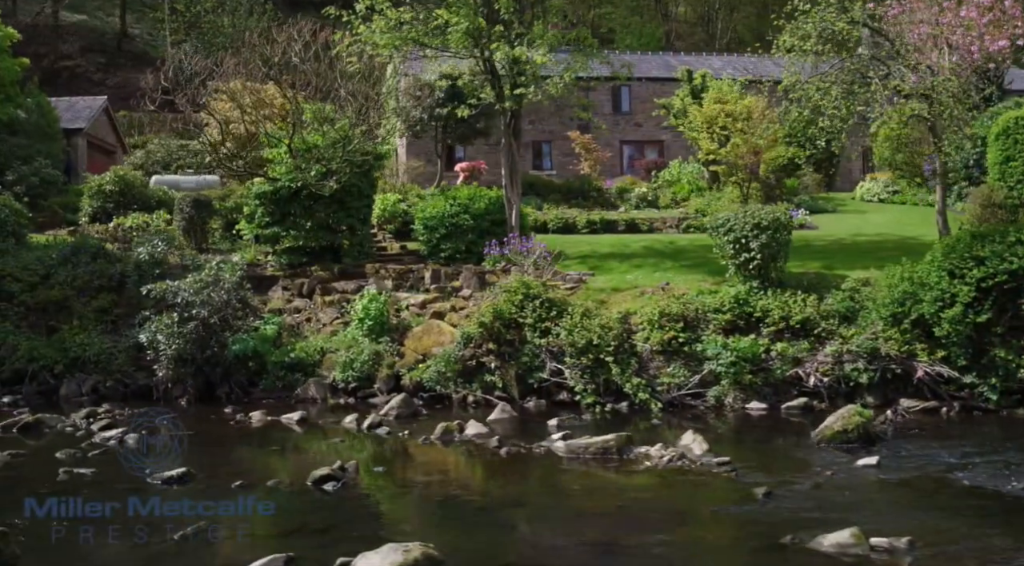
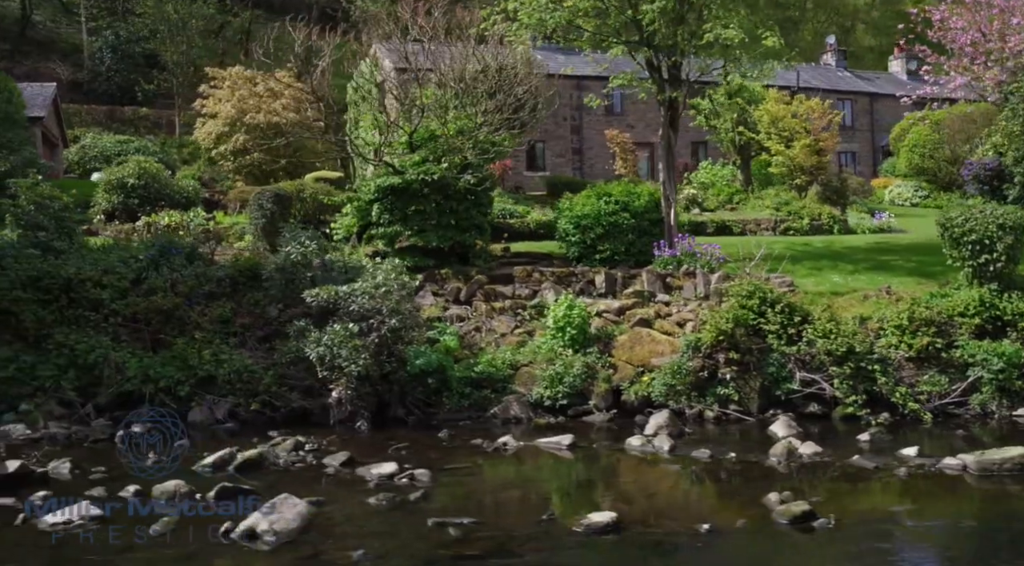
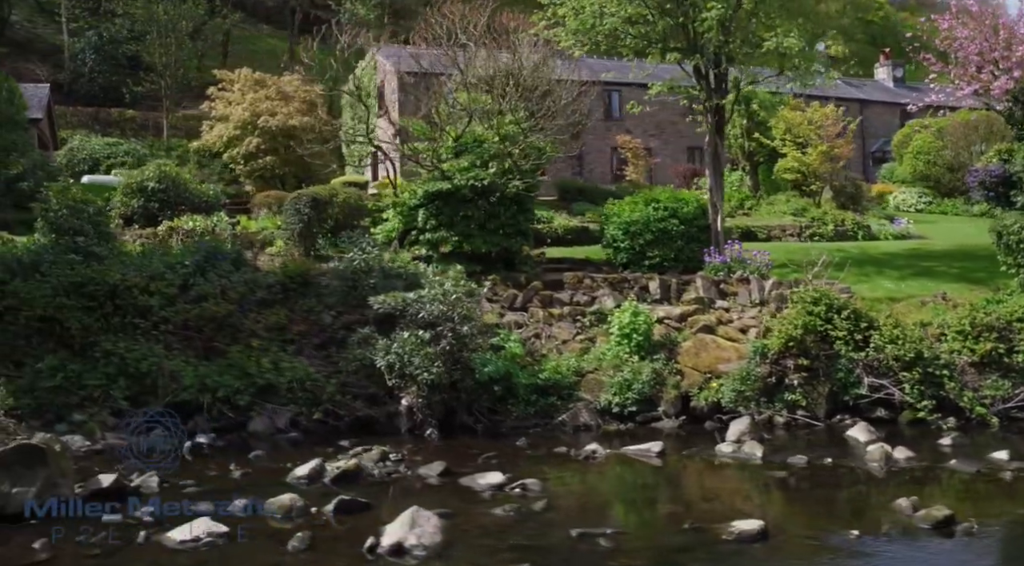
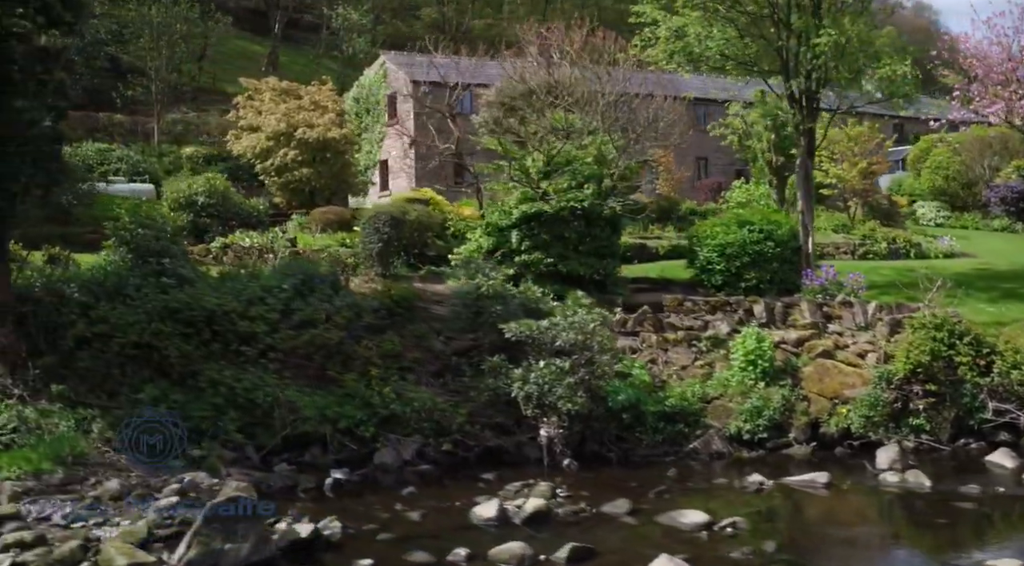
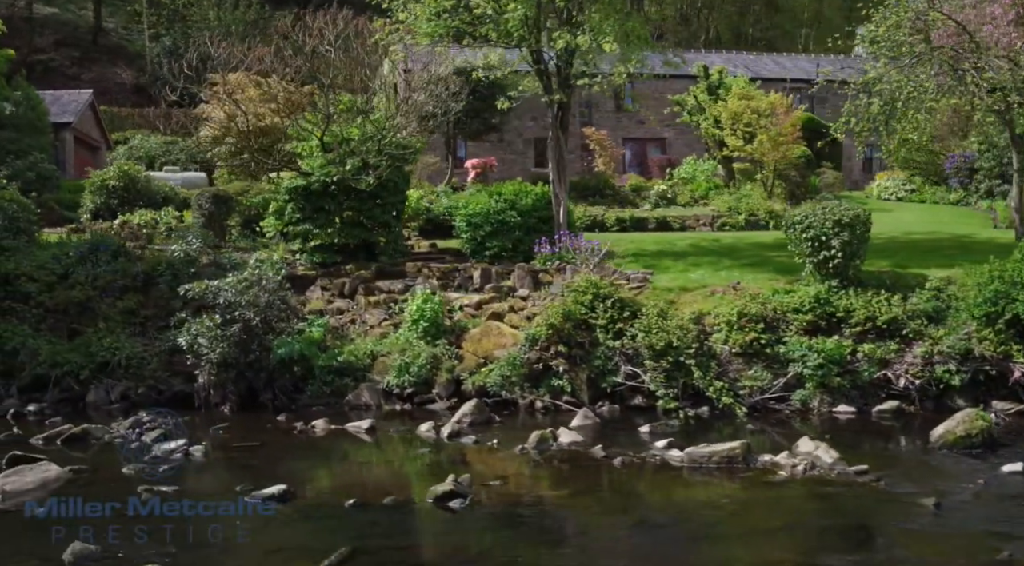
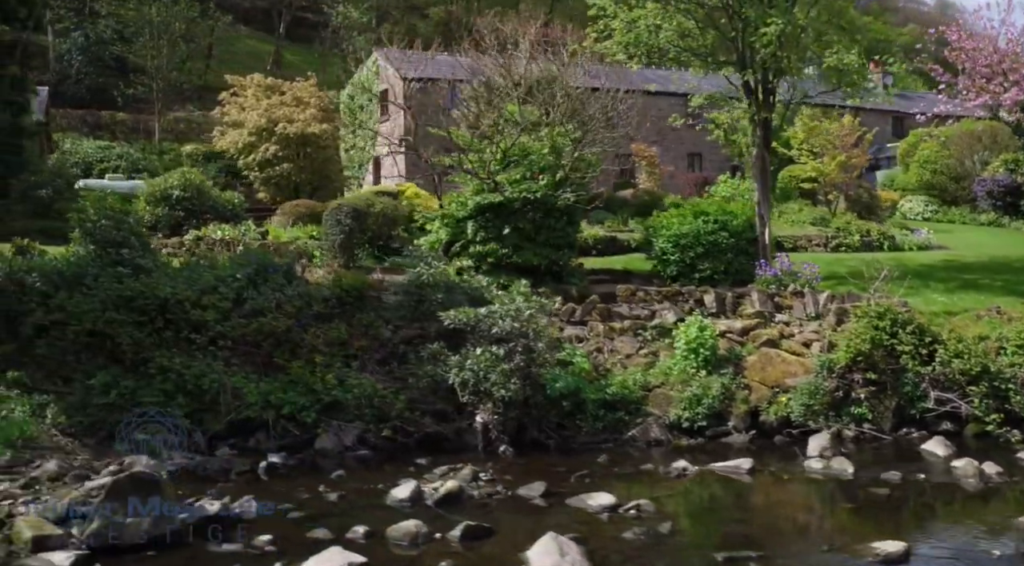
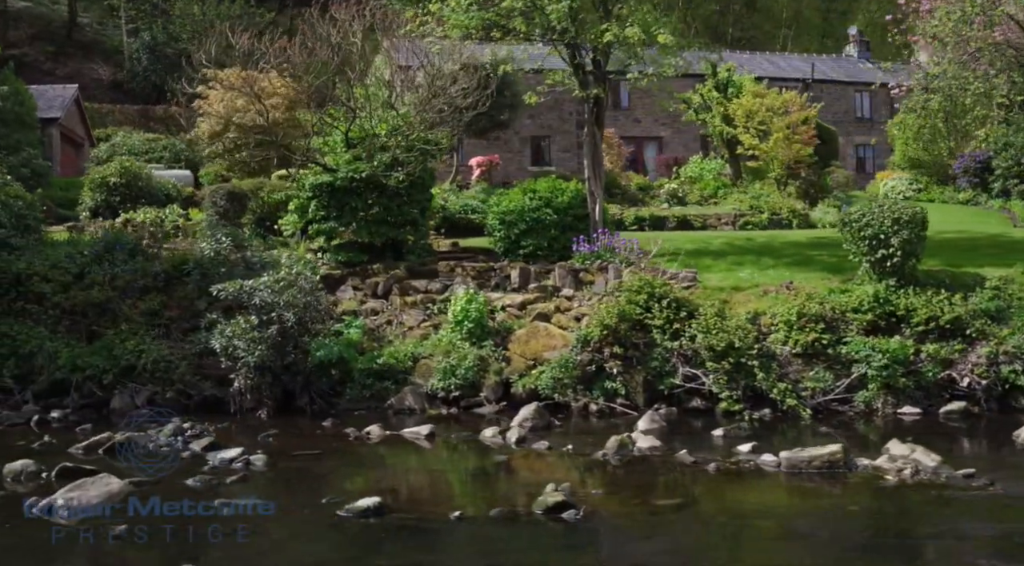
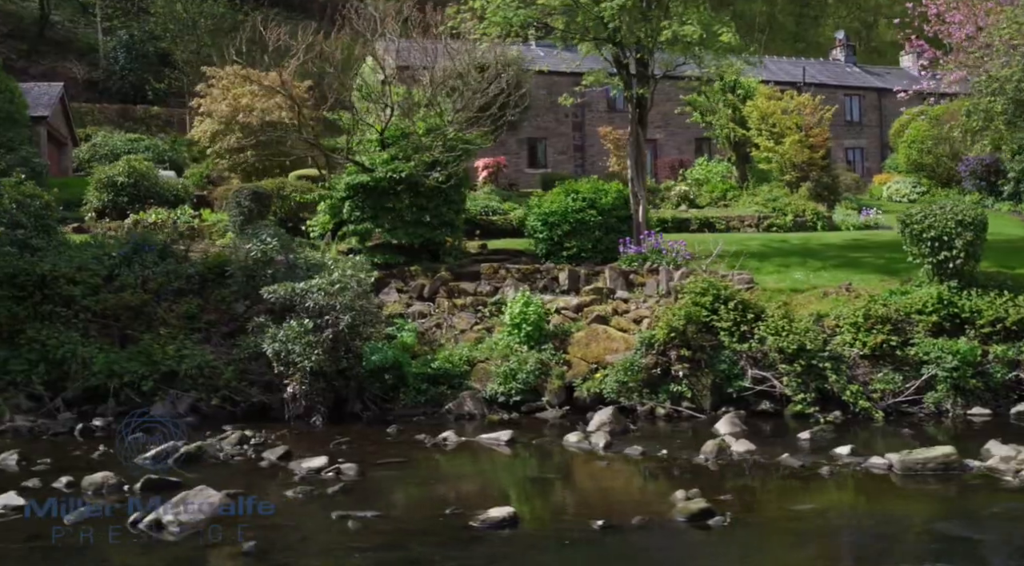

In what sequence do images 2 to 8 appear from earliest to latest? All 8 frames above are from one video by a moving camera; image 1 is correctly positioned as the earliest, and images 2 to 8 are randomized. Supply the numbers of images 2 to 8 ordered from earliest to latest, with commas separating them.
5, 7, 8, 2, 3, 6, 4
